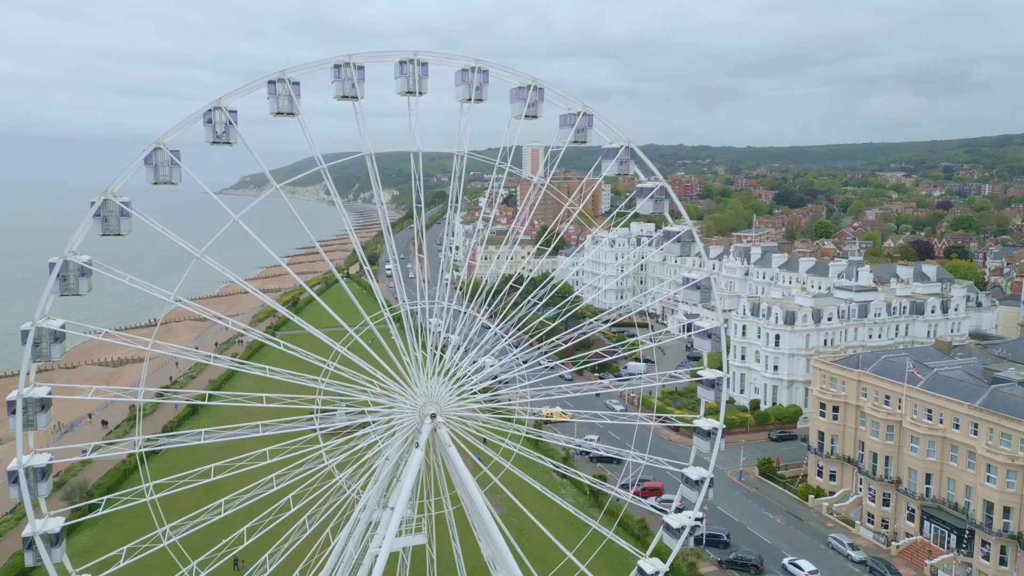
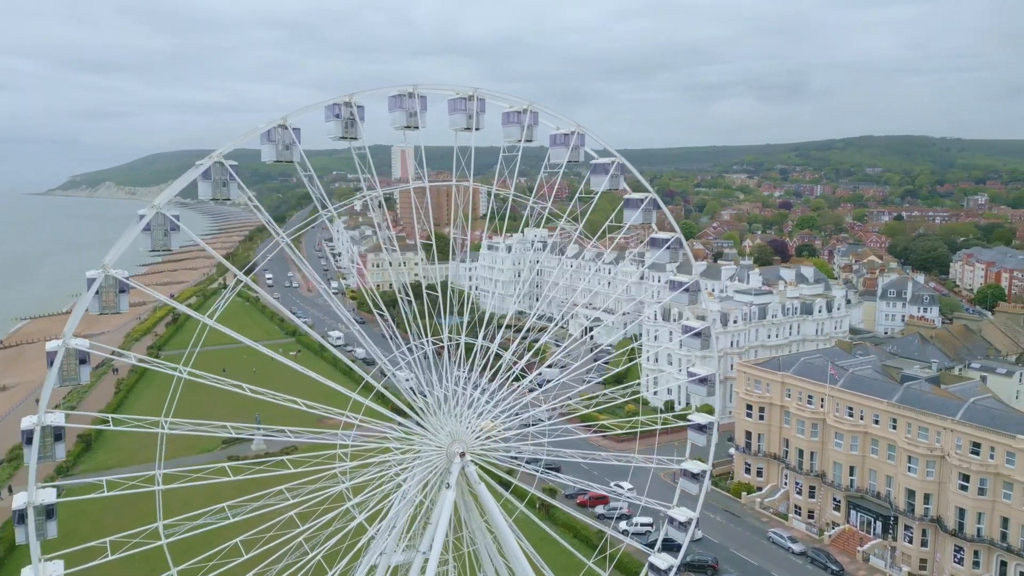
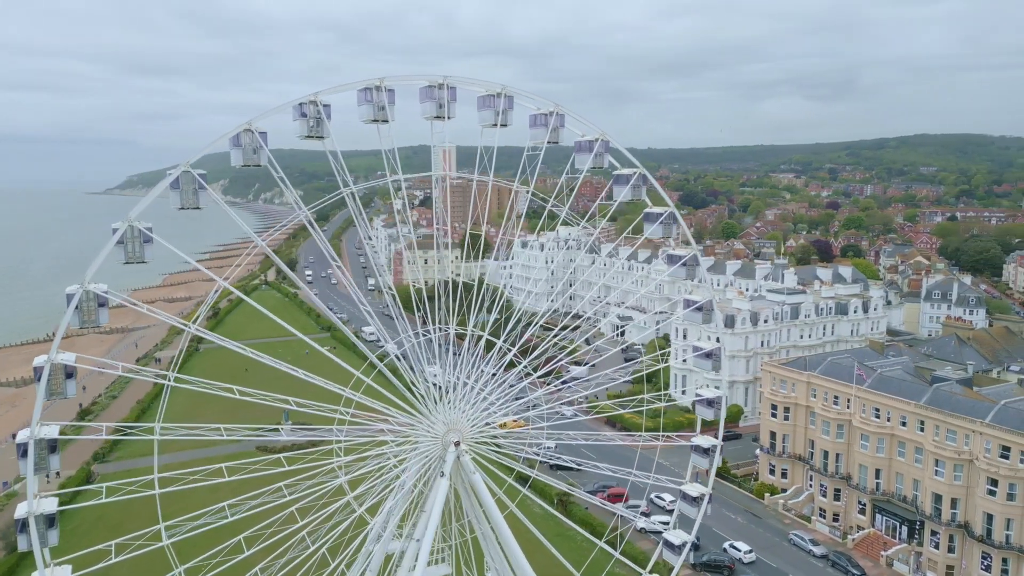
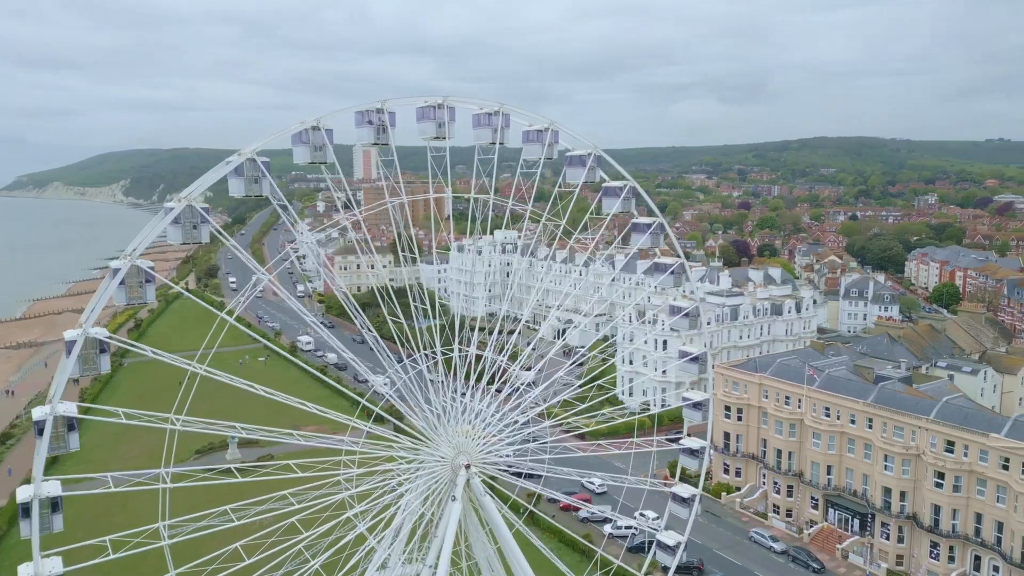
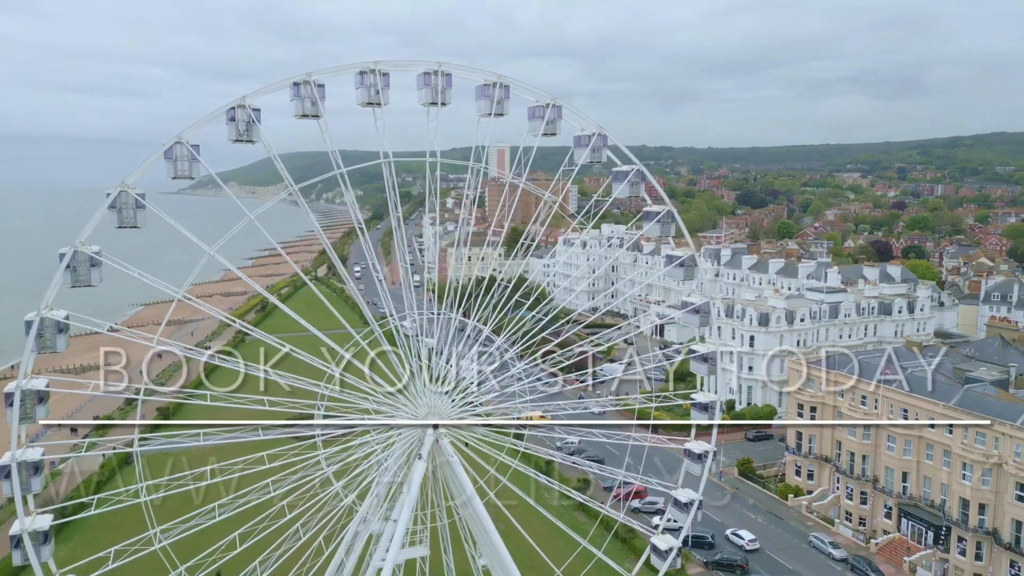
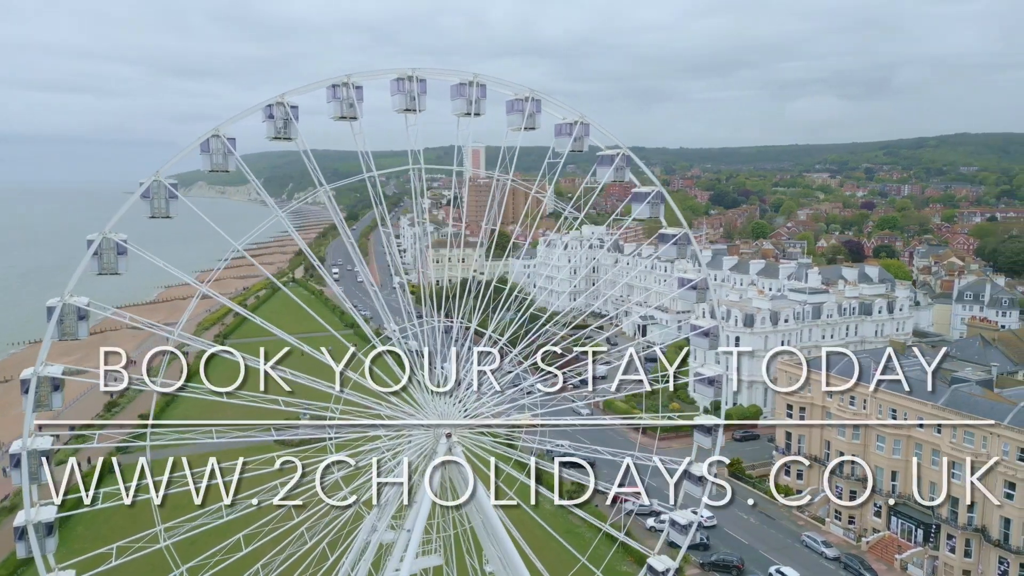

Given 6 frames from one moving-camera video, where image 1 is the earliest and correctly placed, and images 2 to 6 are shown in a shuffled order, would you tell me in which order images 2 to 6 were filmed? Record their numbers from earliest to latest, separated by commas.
5, 6, 3, 2, 4
